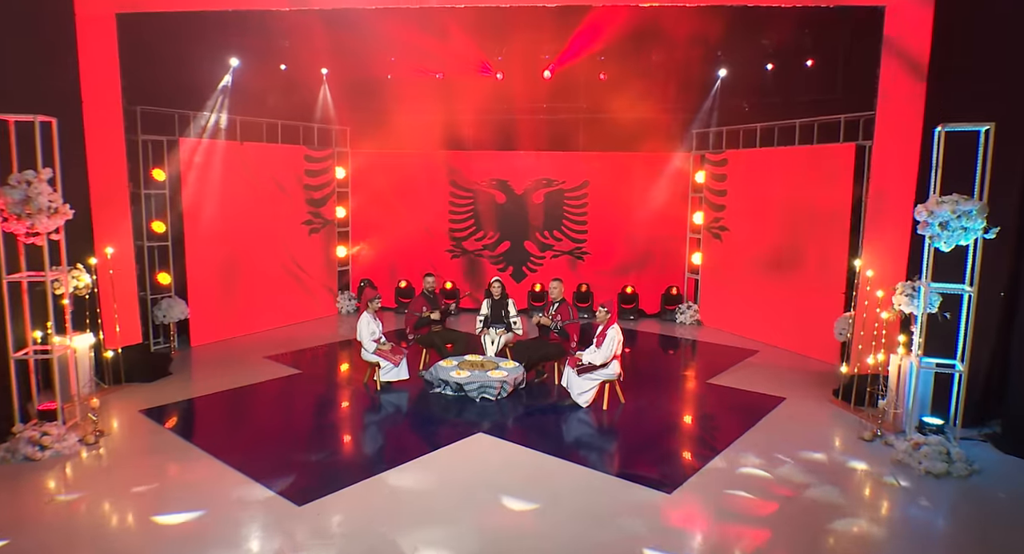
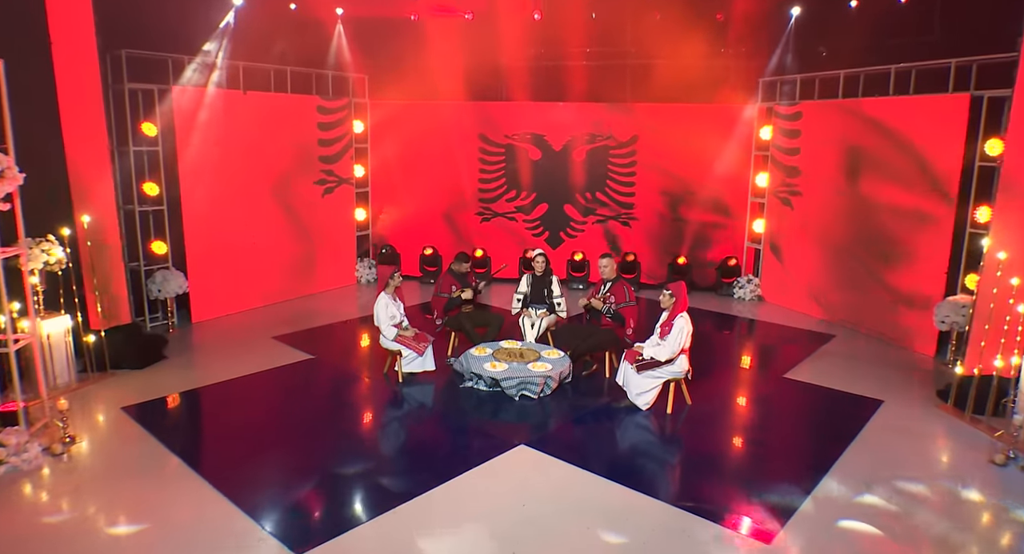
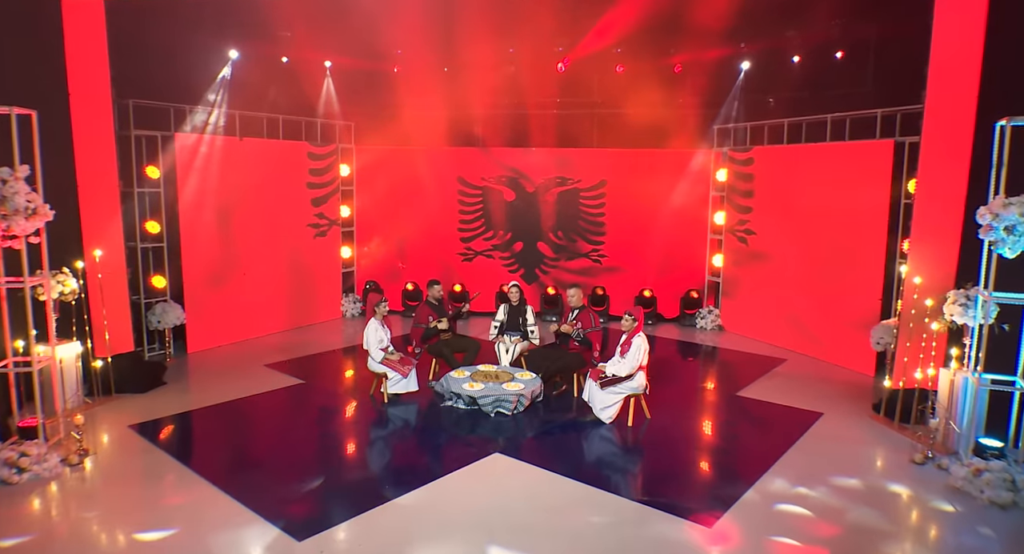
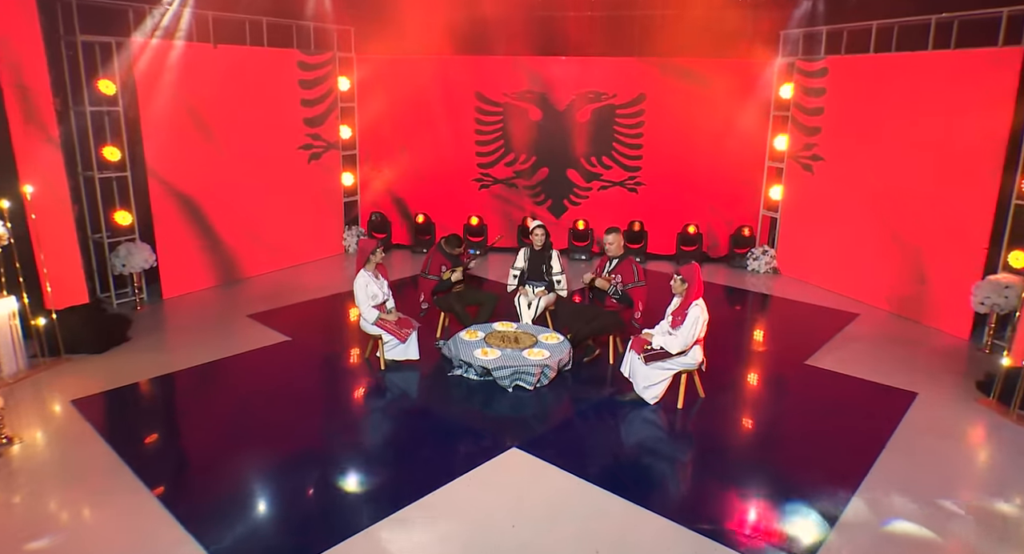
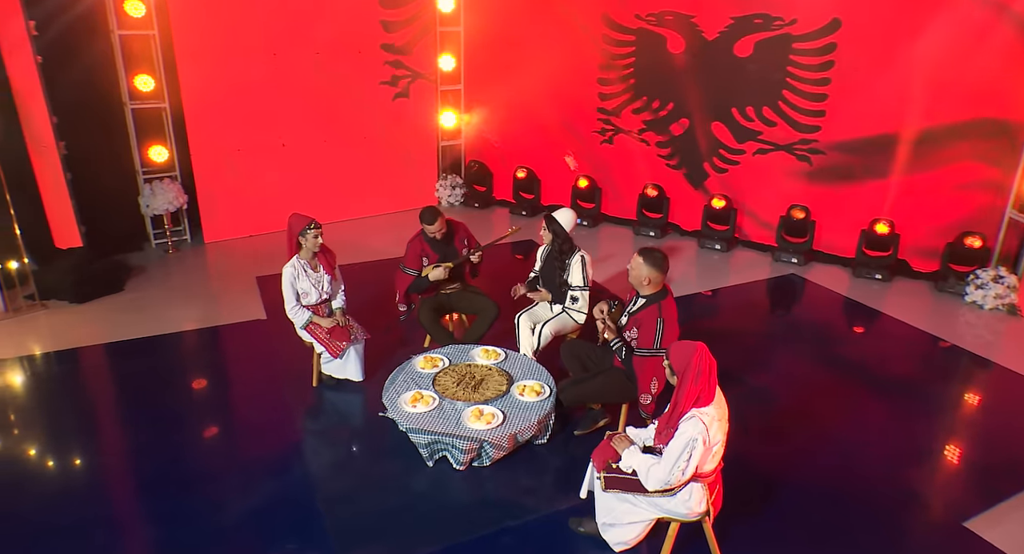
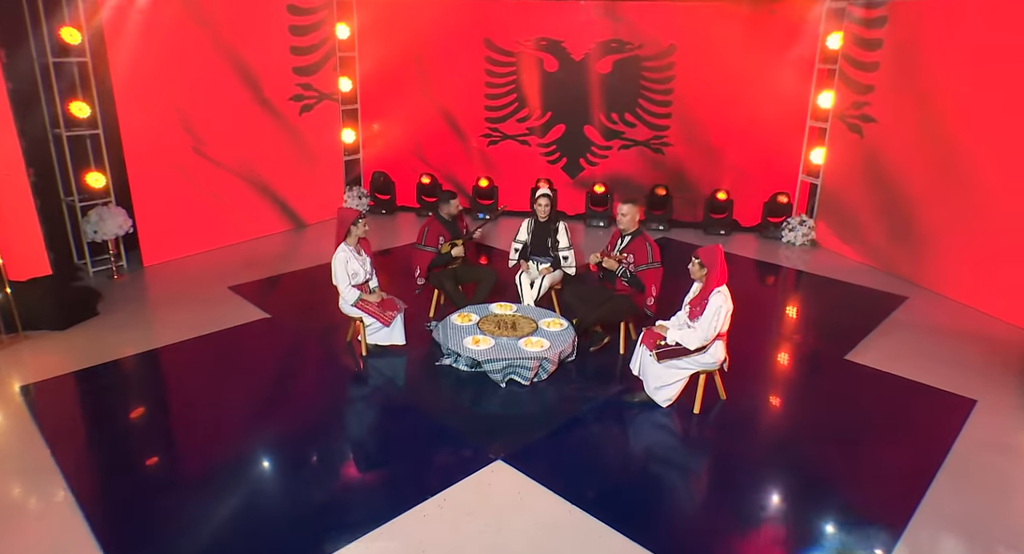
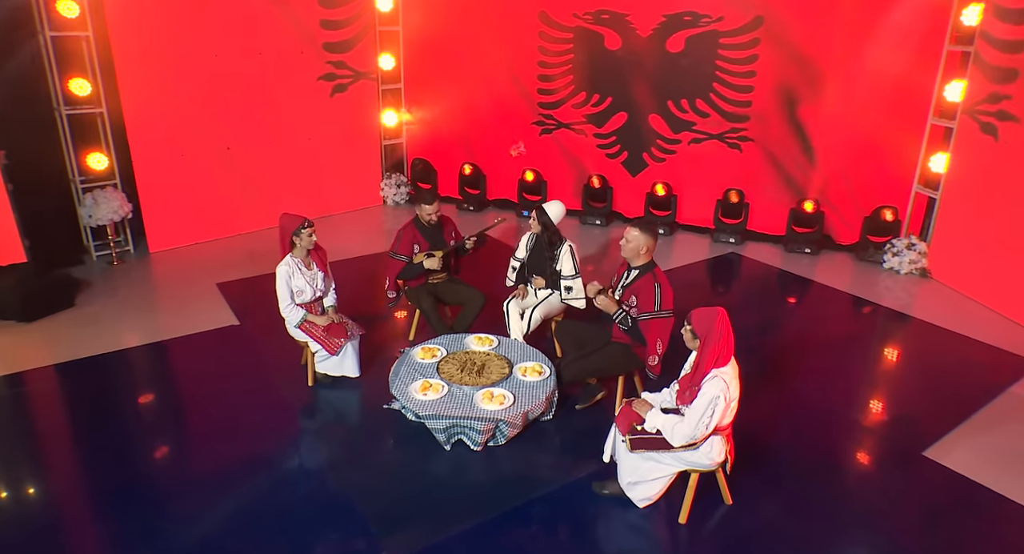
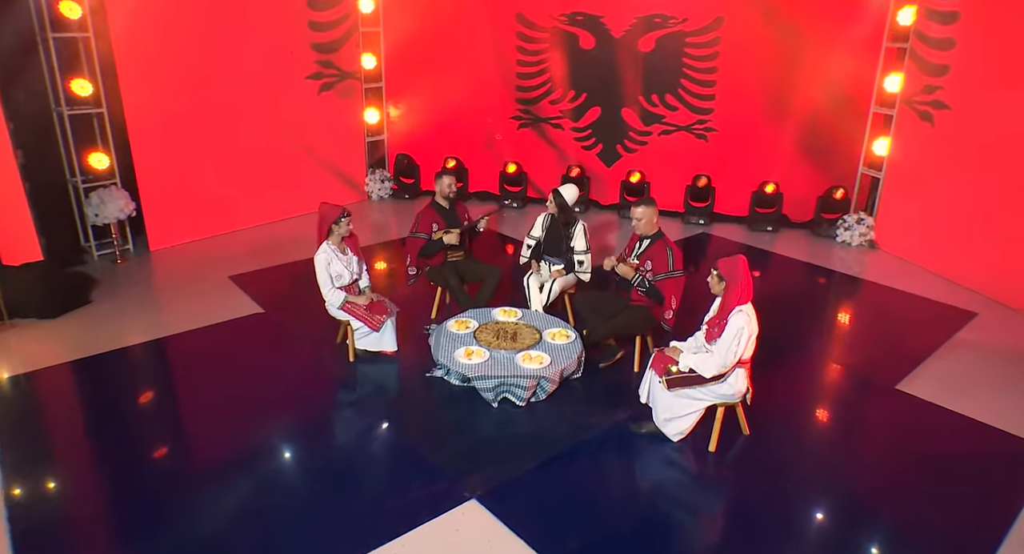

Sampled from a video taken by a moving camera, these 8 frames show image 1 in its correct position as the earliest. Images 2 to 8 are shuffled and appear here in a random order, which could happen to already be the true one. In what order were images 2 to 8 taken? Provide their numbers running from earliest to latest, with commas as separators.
3, 2, 4, 6, 8, 7, 5
